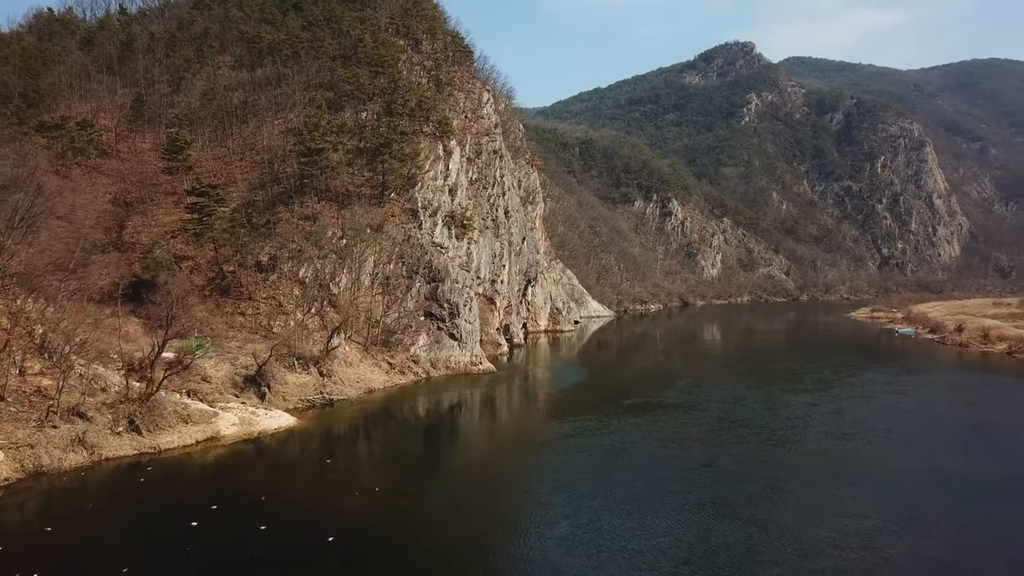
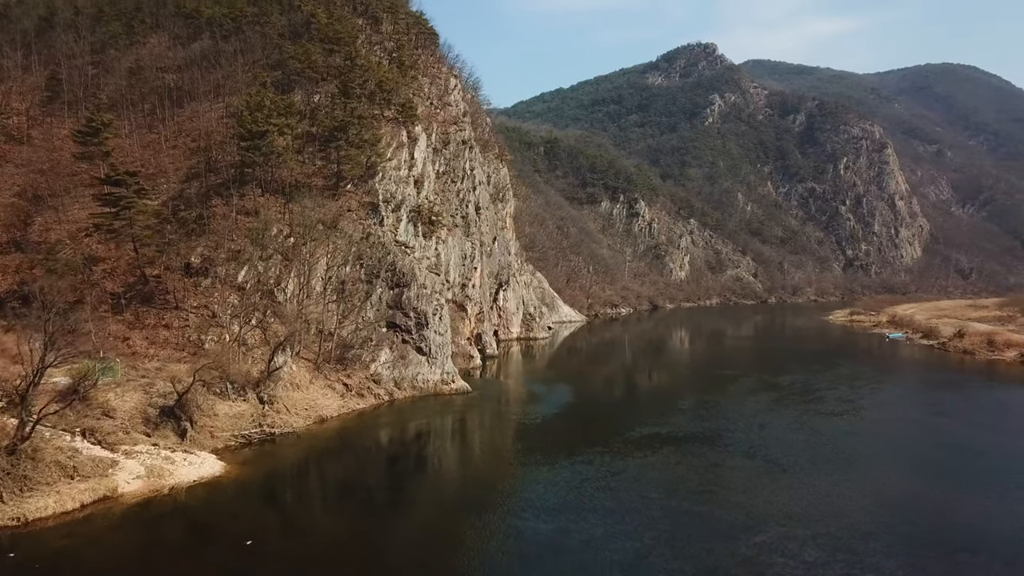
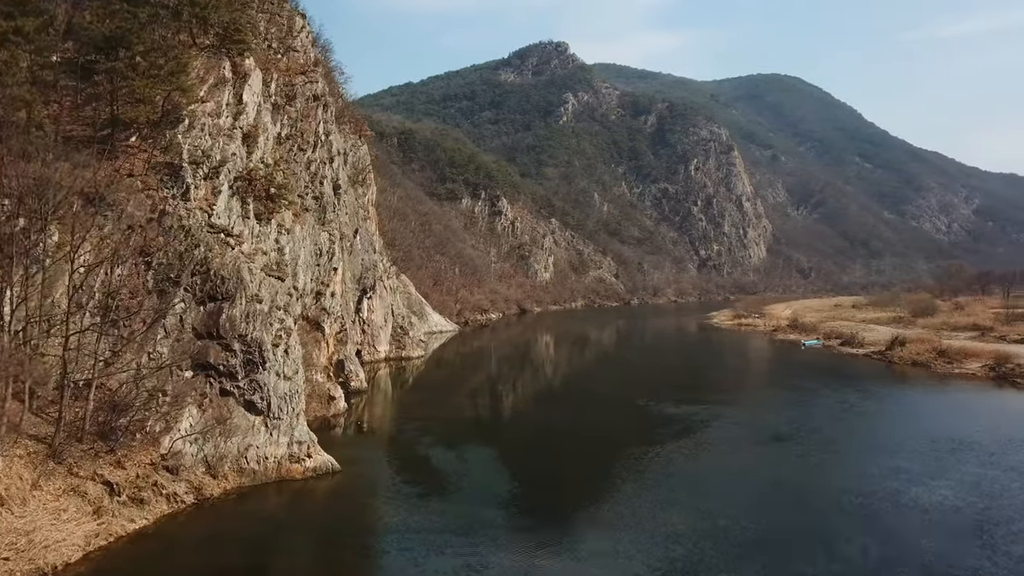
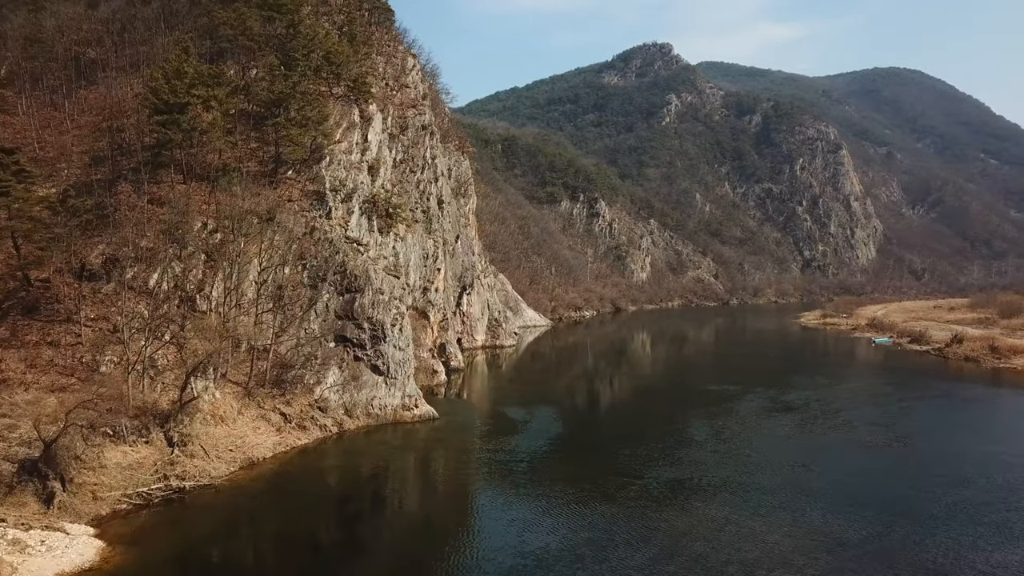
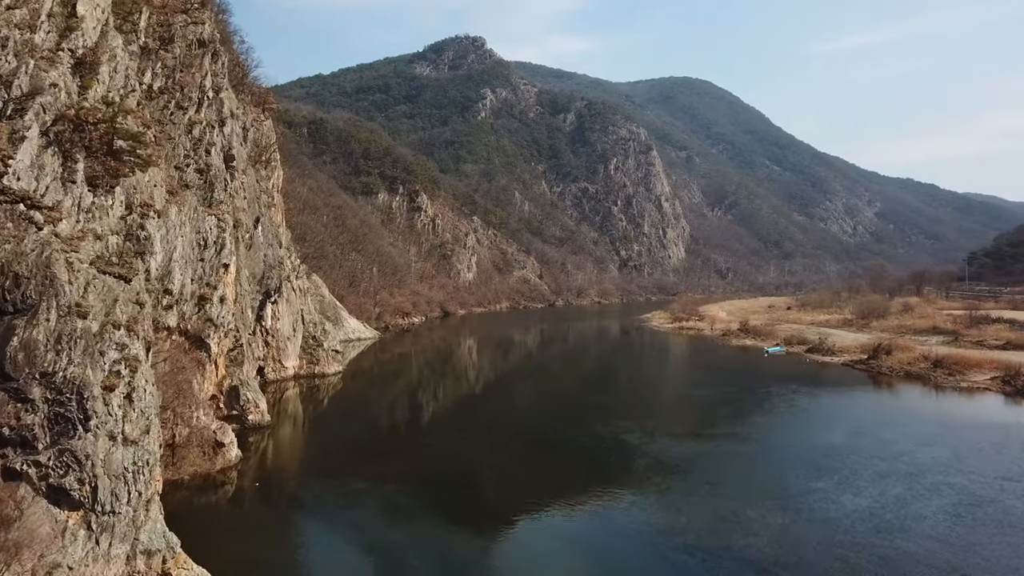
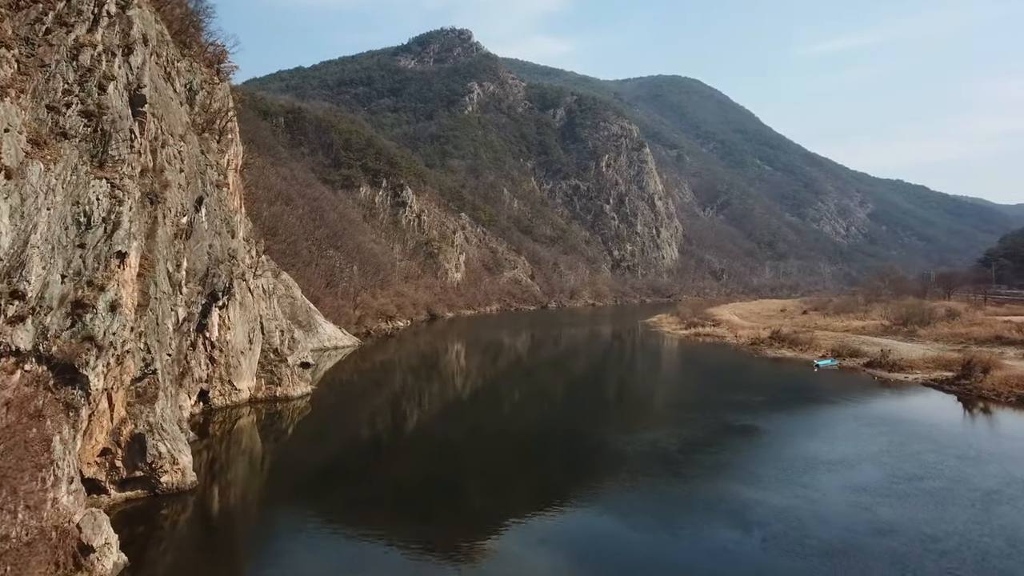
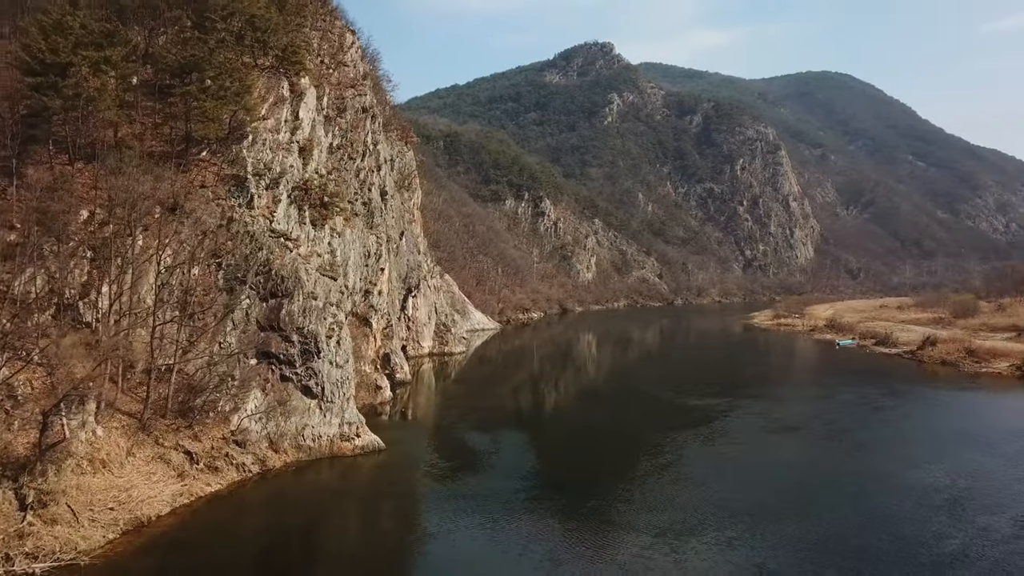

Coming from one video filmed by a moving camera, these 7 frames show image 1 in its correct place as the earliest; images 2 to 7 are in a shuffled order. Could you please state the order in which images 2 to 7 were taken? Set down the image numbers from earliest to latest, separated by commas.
2, 4, 7, 3, 5, 6
